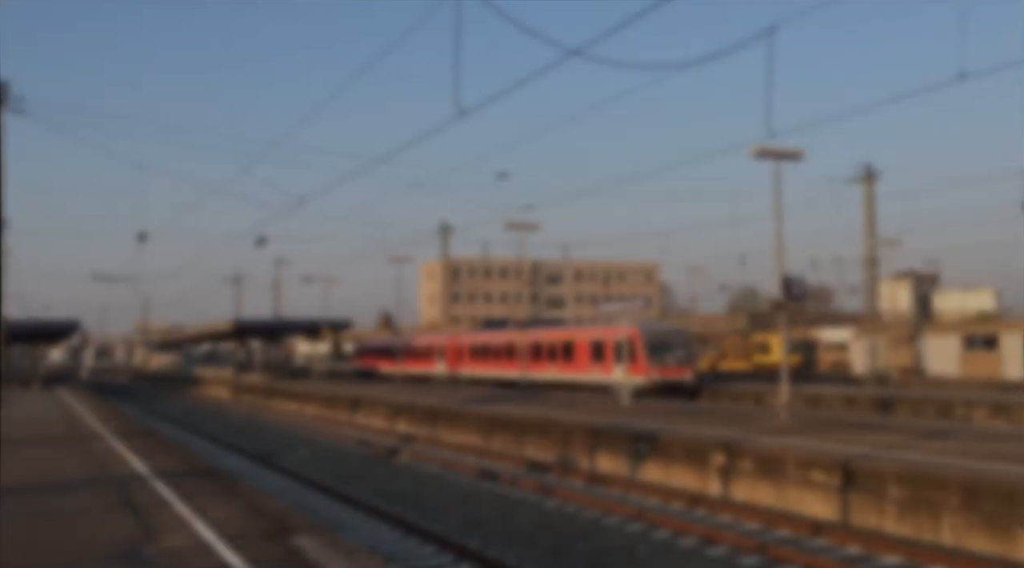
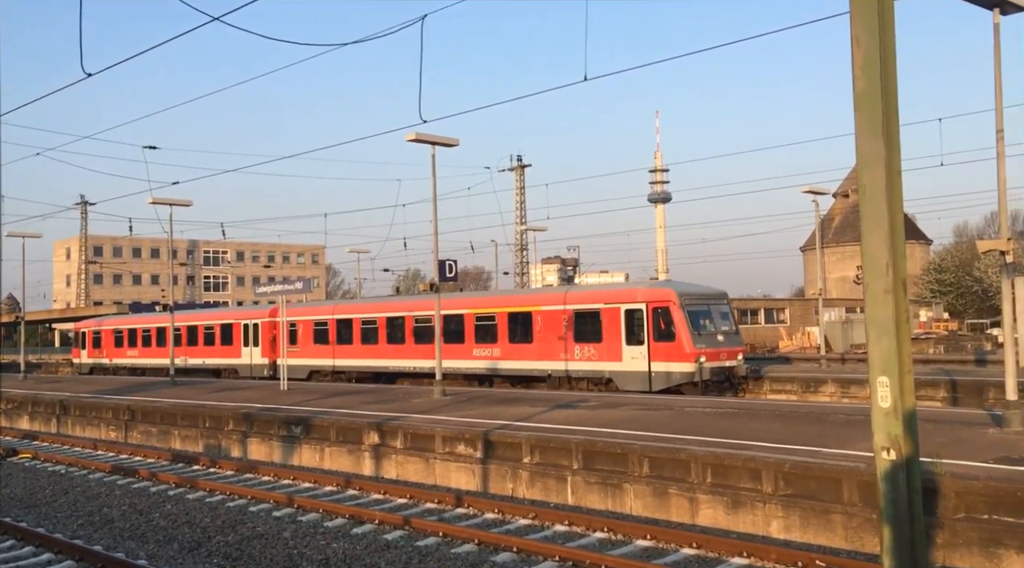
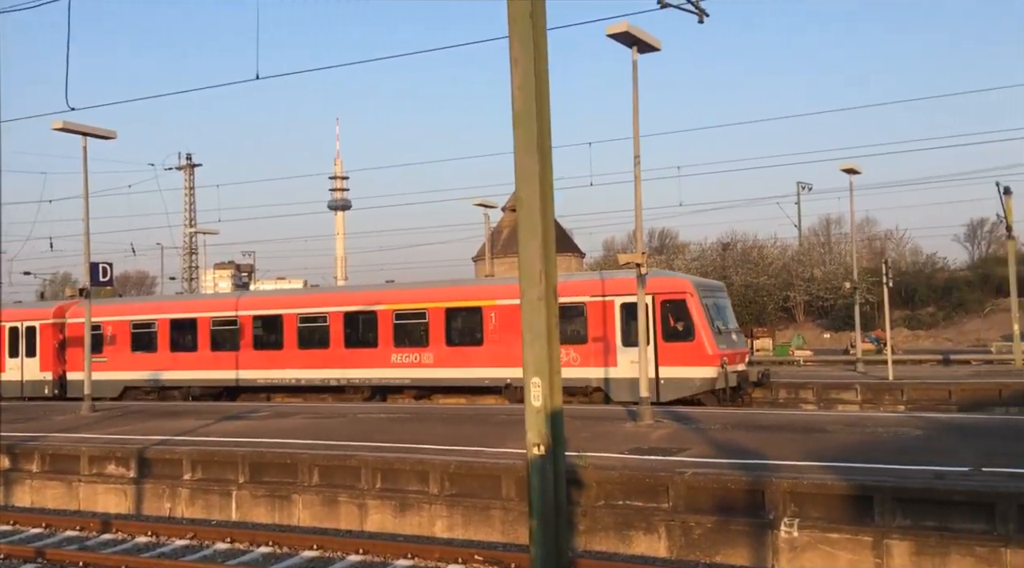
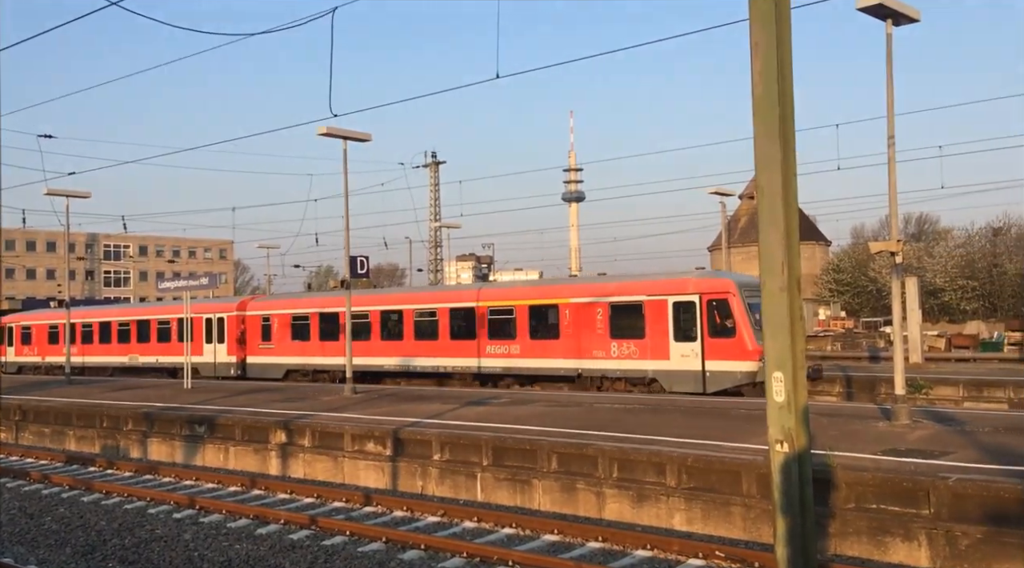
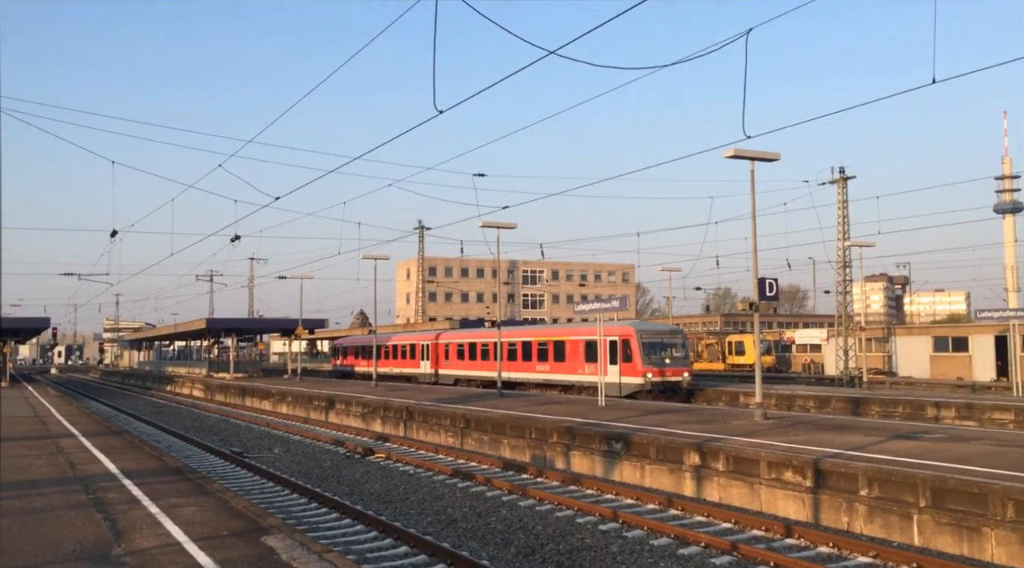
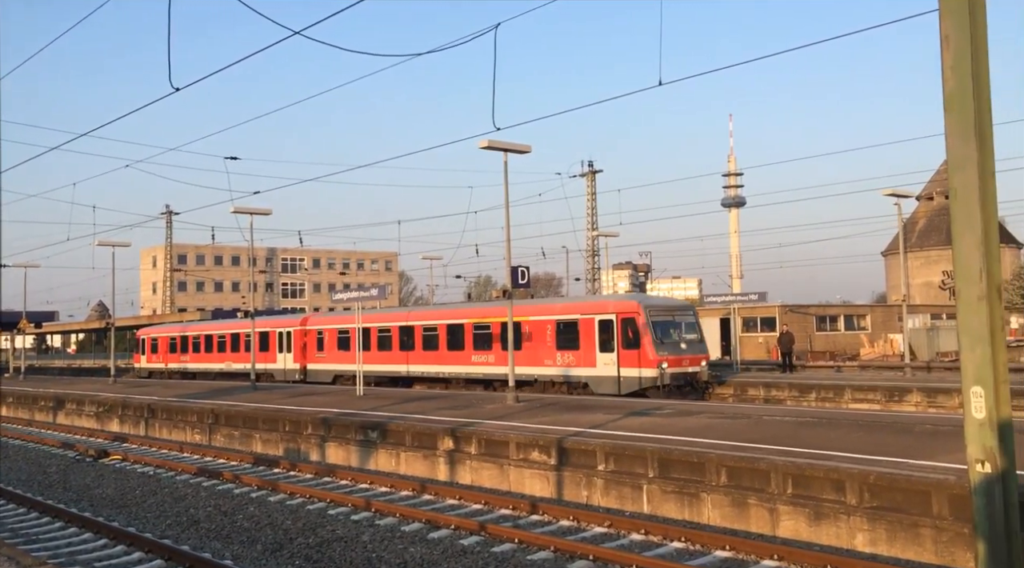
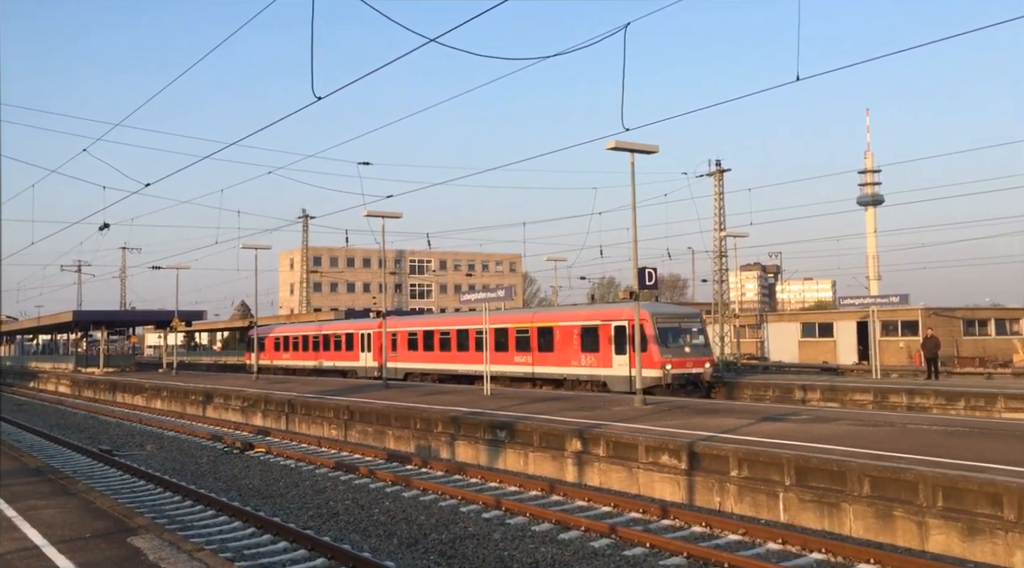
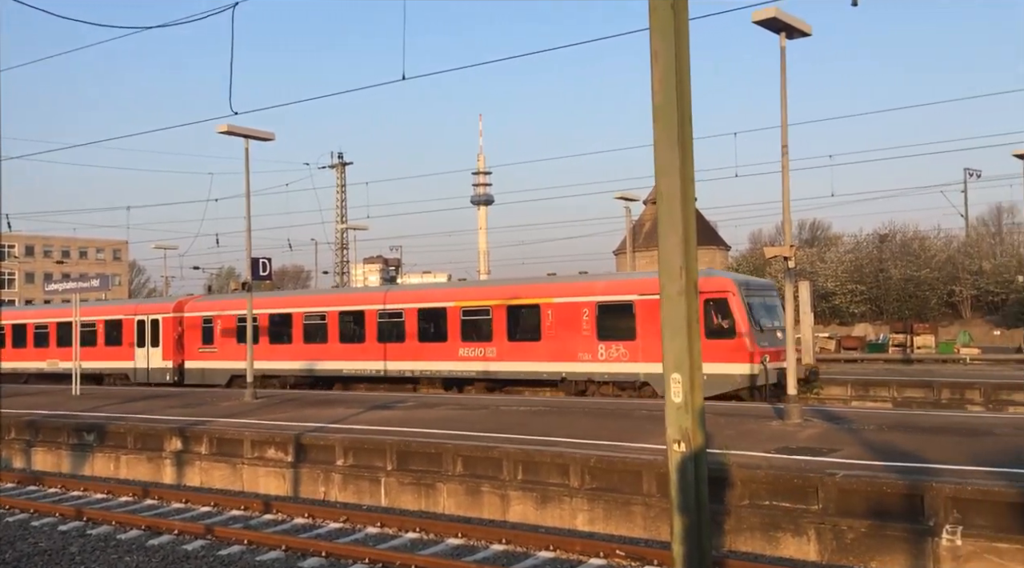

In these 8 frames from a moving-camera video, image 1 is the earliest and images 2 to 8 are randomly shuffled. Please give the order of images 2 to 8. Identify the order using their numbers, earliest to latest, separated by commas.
5, 7, 6, 2, 4, 8, 3
